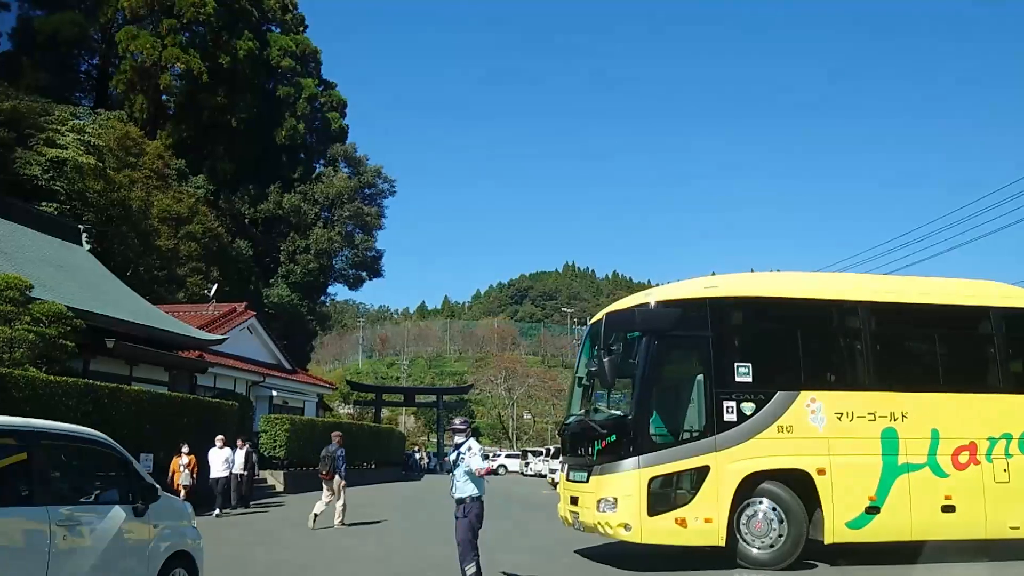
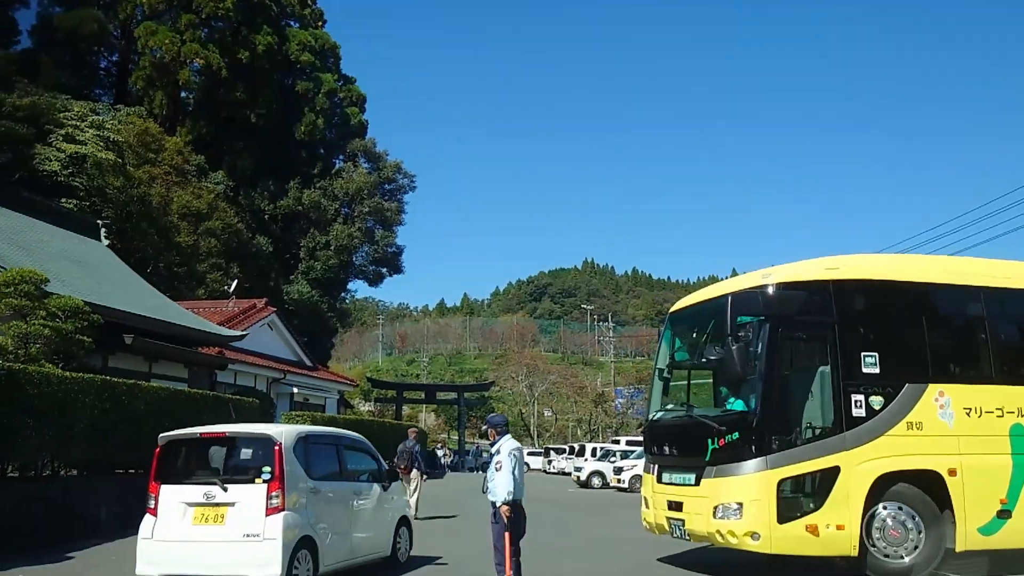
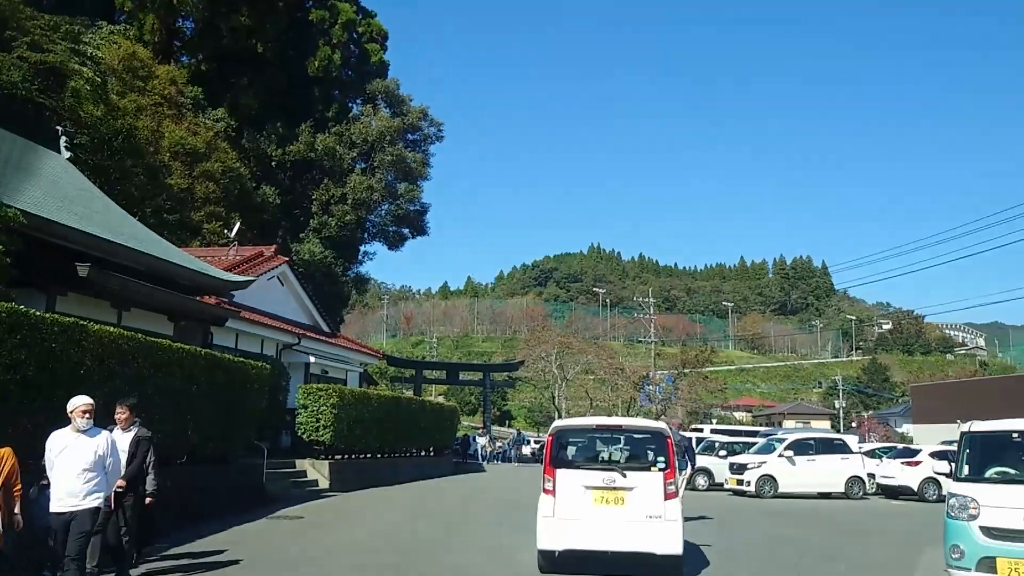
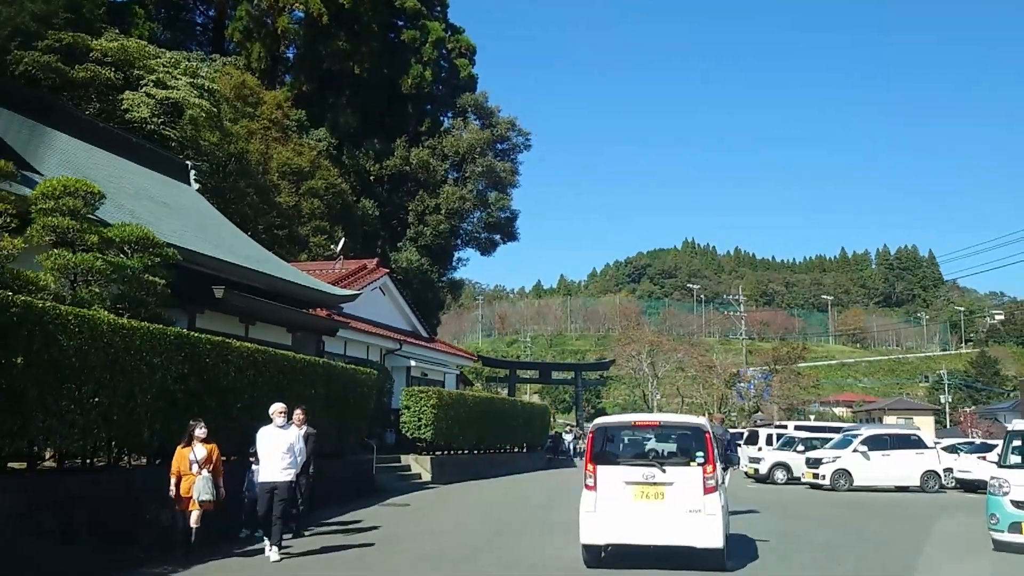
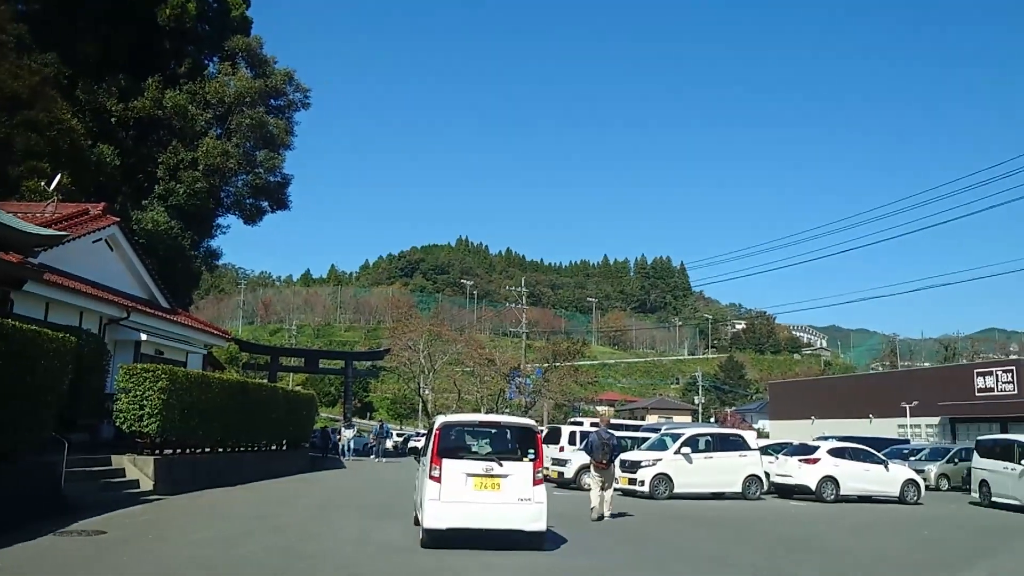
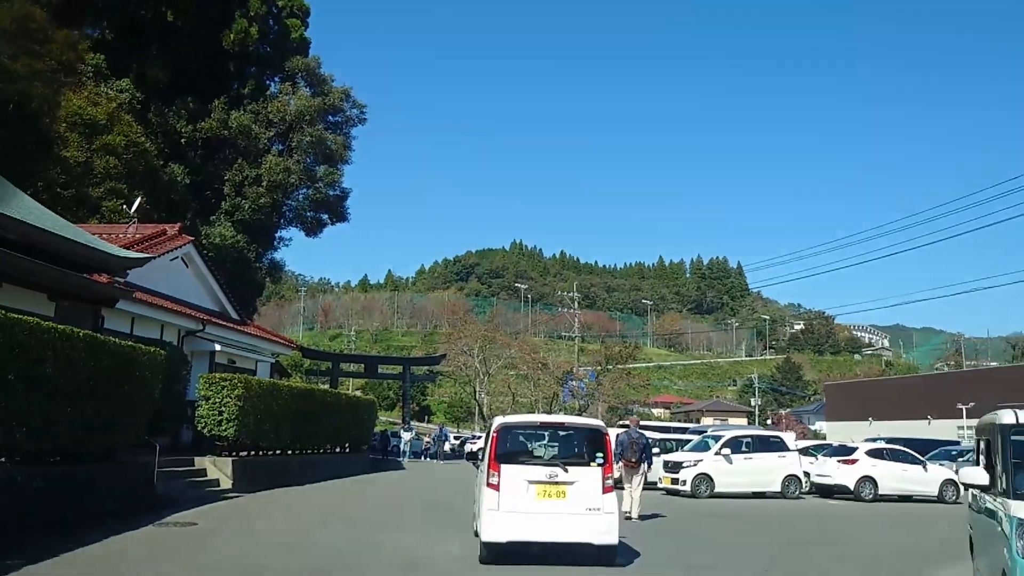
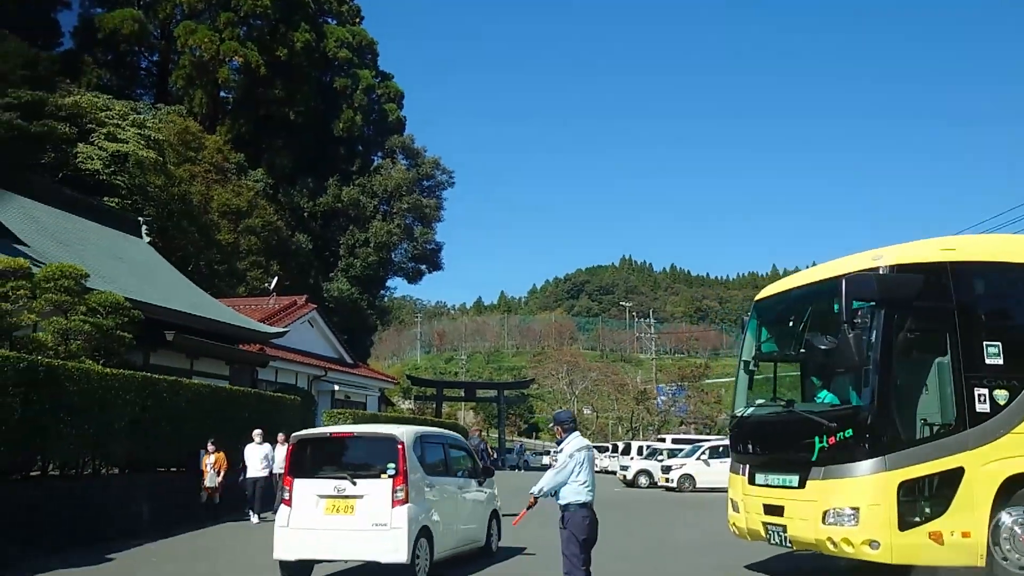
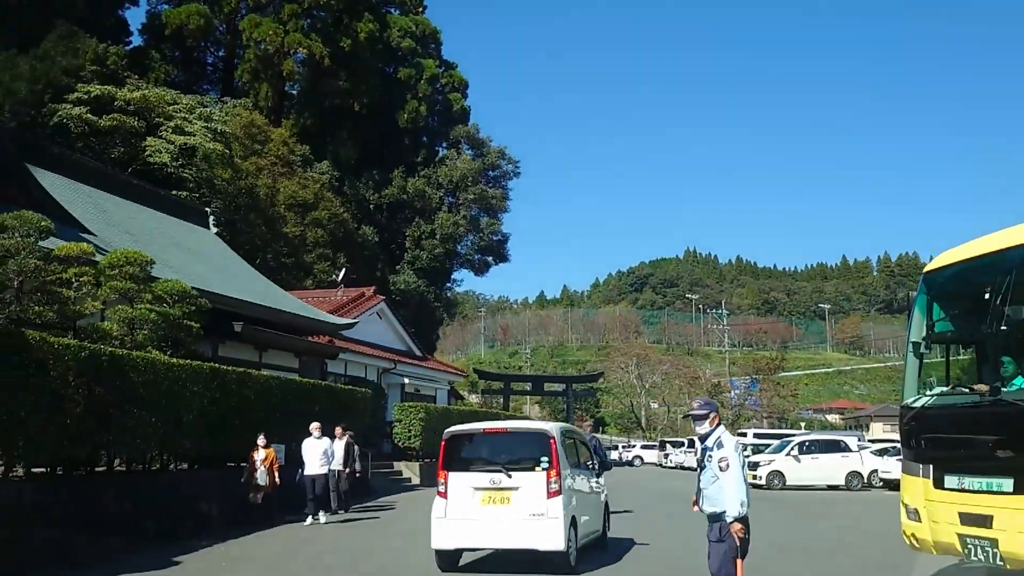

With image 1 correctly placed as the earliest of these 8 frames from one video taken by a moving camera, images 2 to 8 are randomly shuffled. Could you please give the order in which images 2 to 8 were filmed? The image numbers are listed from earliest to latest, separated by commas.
2, 7, 8, 4, 3, 6, 5
